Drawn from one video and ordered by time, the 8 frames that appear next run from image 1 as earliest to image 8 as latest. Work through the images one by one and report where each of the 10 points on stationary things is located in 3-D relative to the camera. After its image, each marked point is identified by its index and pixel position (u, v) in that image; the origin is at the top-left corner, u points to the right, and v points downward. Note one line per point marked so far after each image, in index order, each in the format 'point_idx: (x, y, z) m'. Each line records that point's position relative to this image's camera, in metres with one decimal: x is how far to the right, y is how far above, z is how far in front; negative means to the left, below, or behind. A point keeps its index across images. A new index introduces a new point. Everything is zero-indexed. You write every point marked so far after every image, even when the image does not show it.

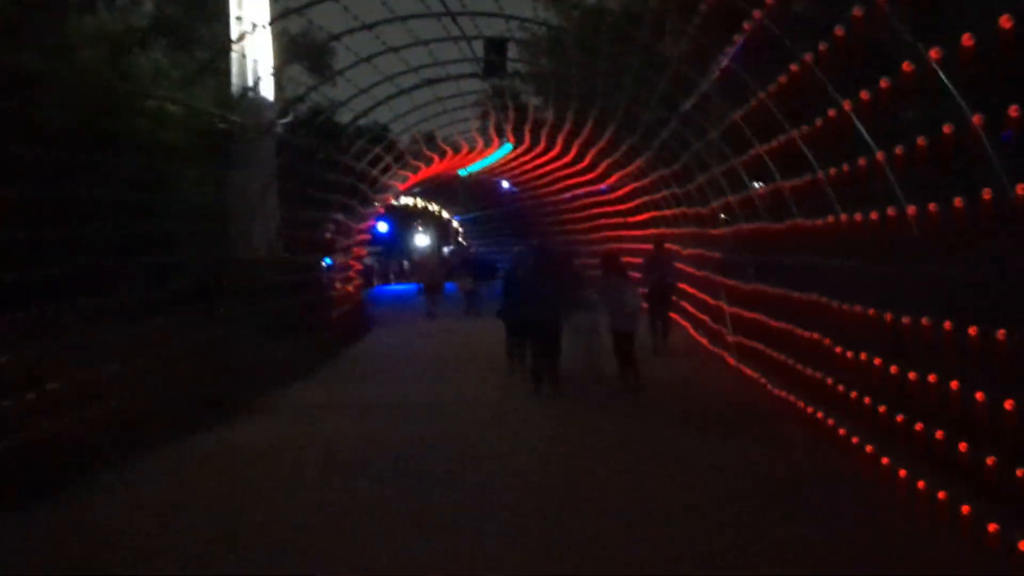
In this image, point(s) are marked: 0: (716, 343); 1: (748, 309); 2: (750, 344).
0: (+7.1, -1.8, +18.0) m
1: (+7.0, -0.5, +15.4) m
2: (+6.9, -1.6, +15.1) m
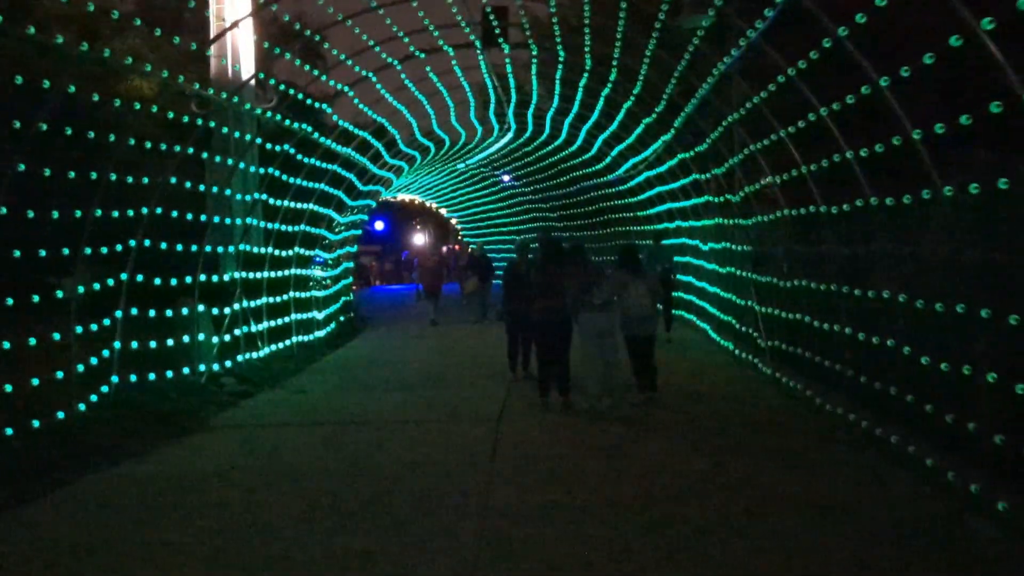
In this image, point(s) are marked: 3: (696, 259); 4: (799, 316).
0: (+7.1, -1.7, +16.3) m
1: (+7.1, -0.5, +13.7) m
2: (+7.0, -1.5, +13.4) m
3: (+7.3, +1.1, +19.4) m
4: (+7.0, -0.7, +12.2) m
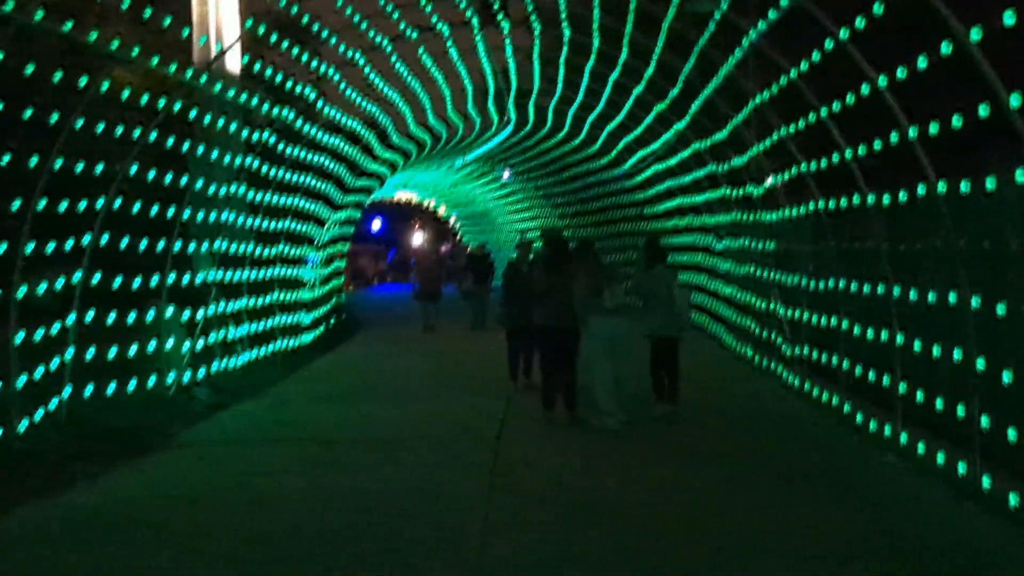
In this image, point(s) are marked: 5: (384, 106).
0: (+7.2, -1.7, +15.0) m
1: (+7.1, -0.5, +12.5) m
2: (+7.0, -1.6, +12.2) m
3: (+7.3, +1.1, +18.2) m
4: (+7.0, -0.7, +11.0) m
5: (-4.6, +6.5, +17.6) m
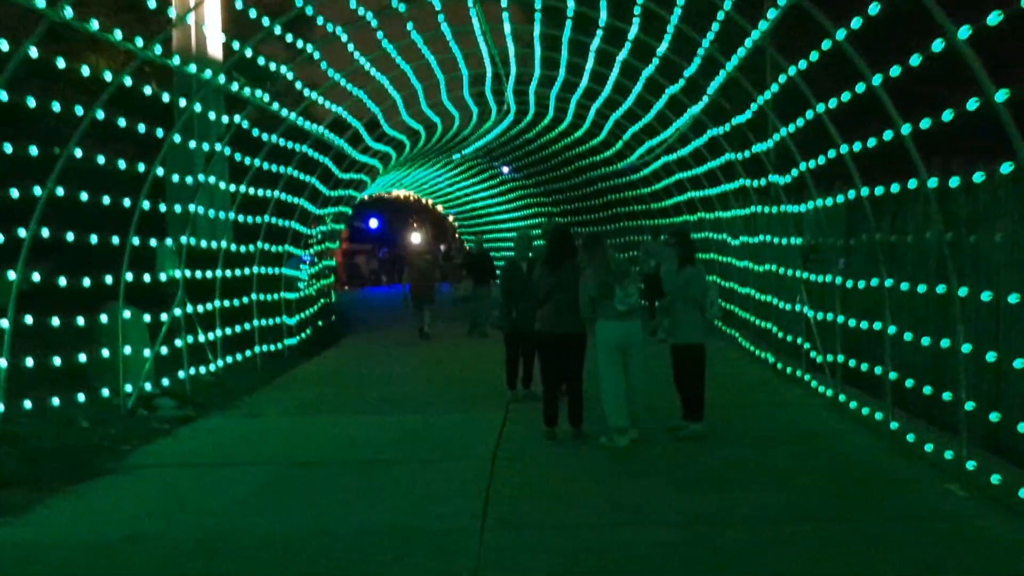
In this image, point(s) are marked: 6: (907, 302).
0: (+7.1, -1.7, +13.8) m
1: (+7.1, -0.5, +11.2) m
2: (+7.0, -1.6, +10.9) m
3: (+7.3, +1.1, +16.9) m
4: (+7.0, -0.7, +9.7) m
5: (-4.6, +6.5, +16.4) m
6: (+7.0, -0.2, +8.7) m
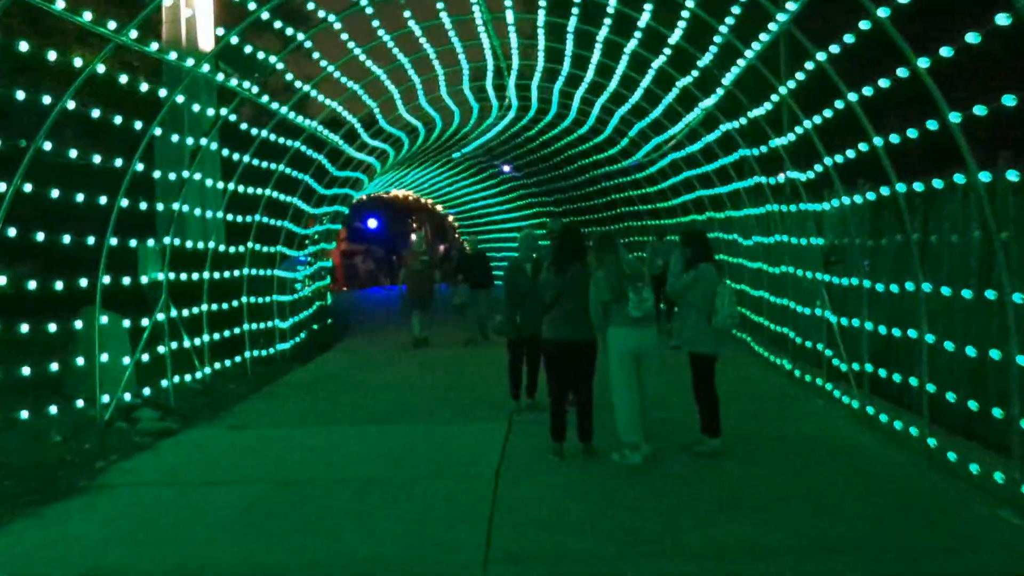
0: (+7.2, -1.8, +13.1) m
1: (+7.2, -0.6, +10.5) m
2: (+7.1, -1.6, +10.2) m
3: (+7.3, +1.0, +16.2) m
4: (+7.0, -0.8, +9.1) m
5: (-4.5, +6.4, +15.7) m
6: (+7.1, -0.3, +8.1) m
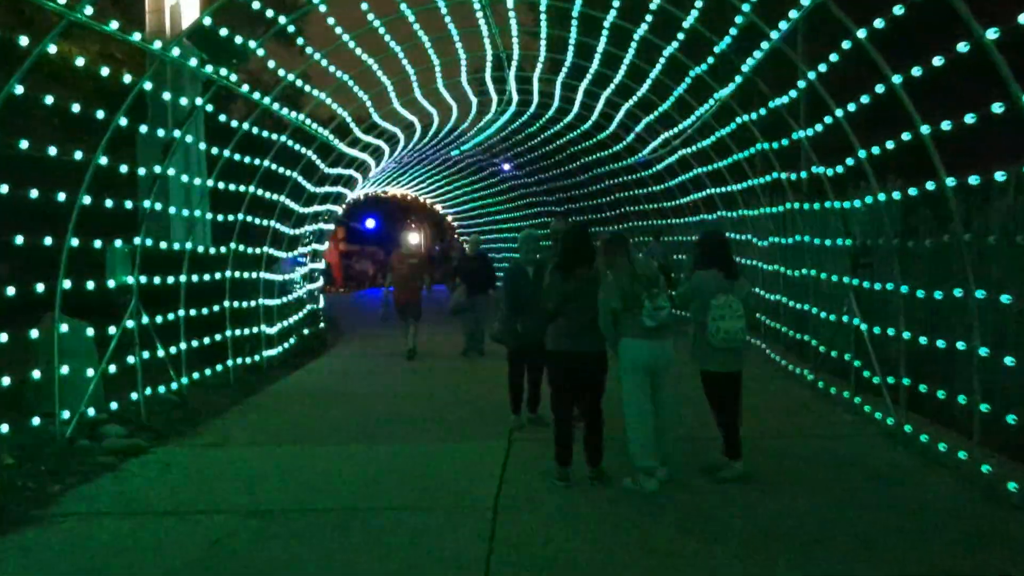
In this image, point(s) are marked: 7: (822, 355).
0: (+7.2, -1.9, +12.2) m
1: (+7.2, -0.7, +9.6) m
2: (+7.1, -1.7, +9.3) m
3: (+7.3, +0.9, +15.4) m
4: (+7.0, -0.9, +8.2) m
5: (-4.5, +6.3, +14.8) m
6: (+7.1, -0.4, +7.2) m
7: (+7.2, -1.5, +11.4) m
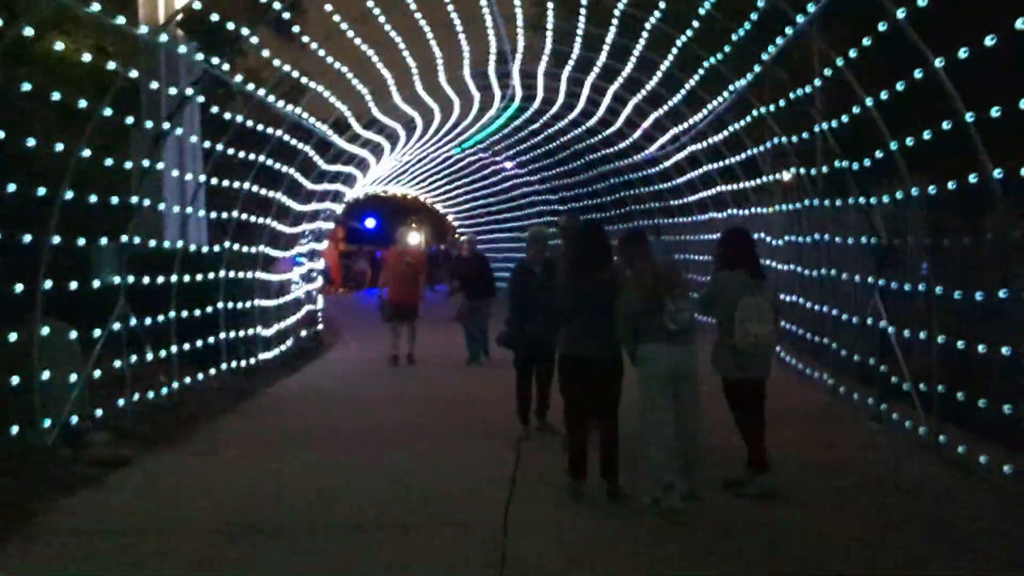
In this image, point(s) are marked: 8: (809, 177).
0: (+7.3, -1.9, +11.7) m
1: (+7.3, -0.7, +9.1) m
2: (+7.2, -1.7, +8.8) m
3: (+7.5, +0.9, +14.8) m
4: (+7.2, -0.9, +7.6) m
5: (-4.4, +6.3, +14.3) m
6: (+7.3, -0.4, +6.7) m
7: (+7.3, -1.6, +10.9) m
8: (+7.2, +2.7, +11.8) m
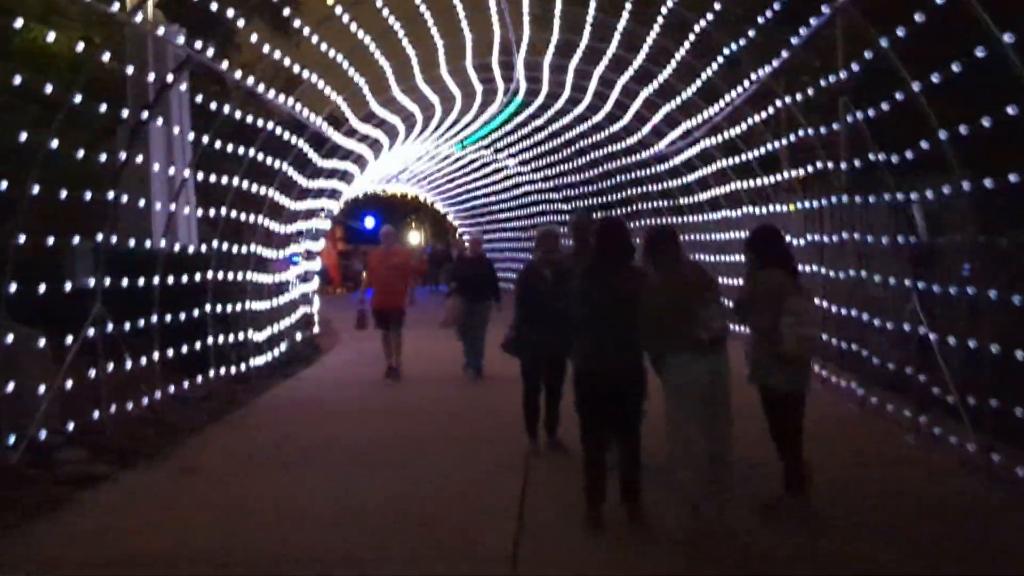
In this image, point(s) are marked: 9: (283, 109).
0: (+7.5, -2.0, +11.0) m
1: (+7.5, -0.7, +8.4) m
2: (+7.4, -1.8, +8.1) m
3: (+7.6, +0.8, +14.1) m
4: (+7.3, -1.0, +6.9) m
5: (-4.2, +6.3, +13.6) m
6: (+7.4, -0.5, +5.9) m
7: (+7.5, -1.6, +10.1) m
8: (+7.3, +2.6, +11.1) m
9: (-6.1, +4.8, +13.1) m
